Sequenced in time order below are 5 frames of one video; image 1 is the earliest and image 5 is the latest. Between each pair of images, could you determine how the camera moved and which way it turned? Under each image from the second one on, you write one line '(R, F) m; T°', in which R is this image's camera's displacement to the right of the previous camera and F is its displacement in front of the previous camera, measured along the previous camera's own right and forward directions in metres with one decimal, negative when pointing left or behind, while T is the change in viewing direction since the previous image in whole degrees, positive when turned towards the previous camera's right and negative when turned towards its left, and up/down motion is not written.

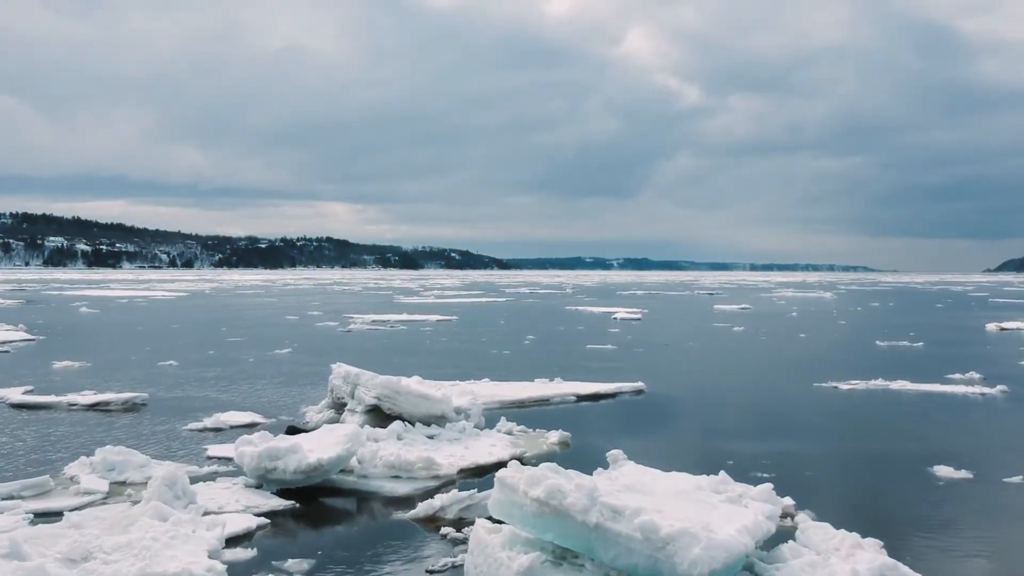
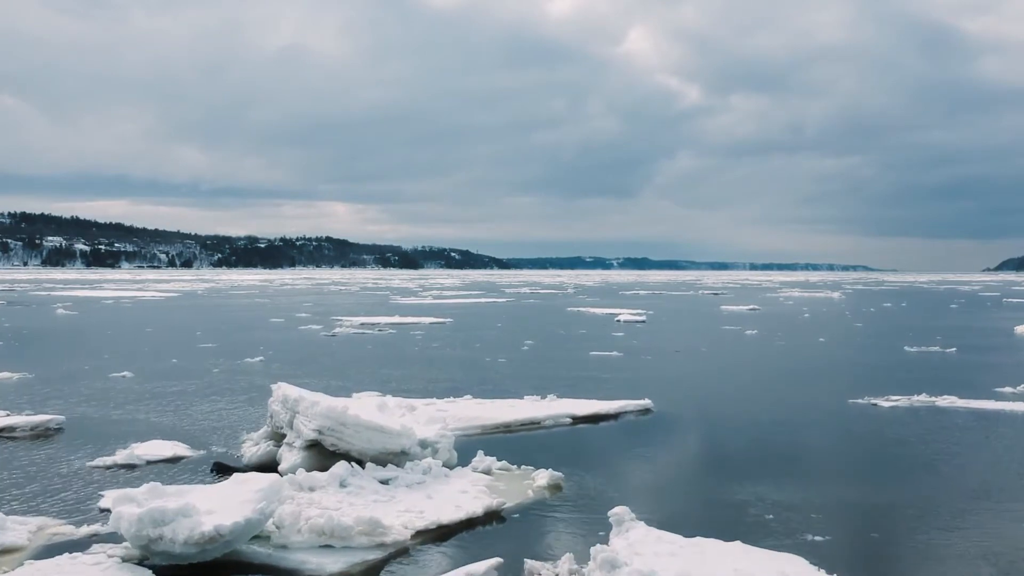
(+0.3, +2.1) m; 0°
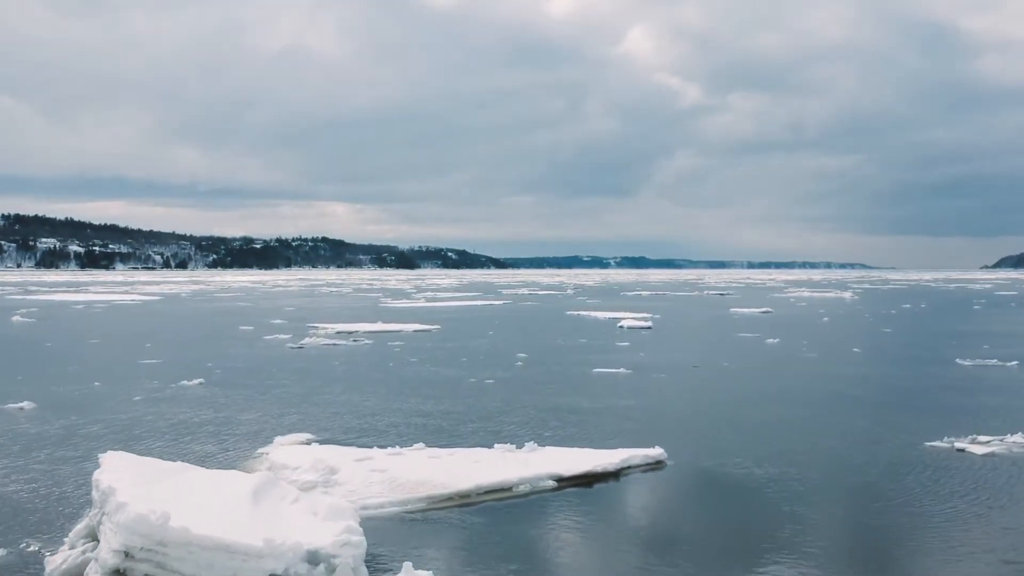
(+0.3, +3.3) m; 0°
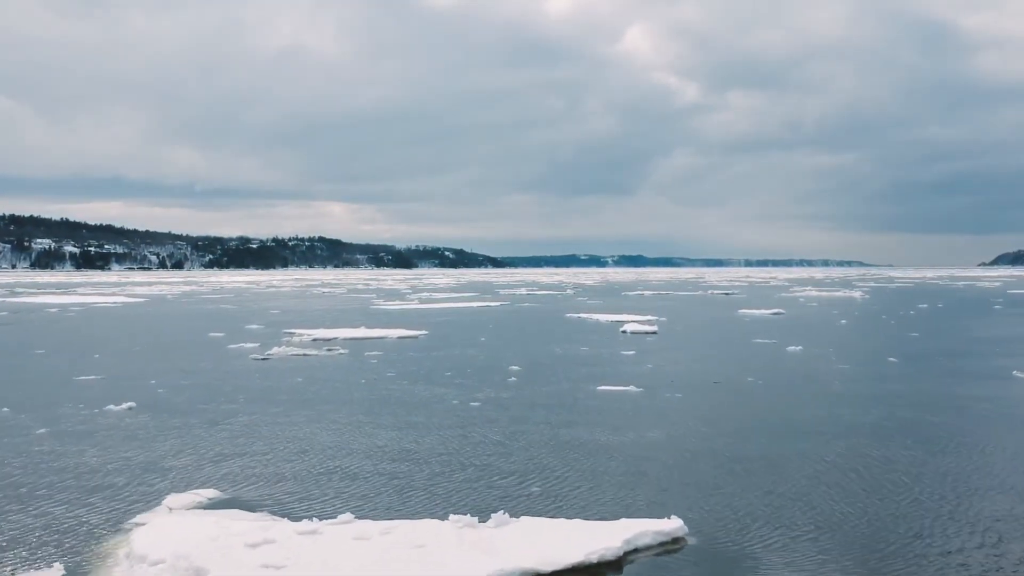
(+0.3, +2.7) m; 0°
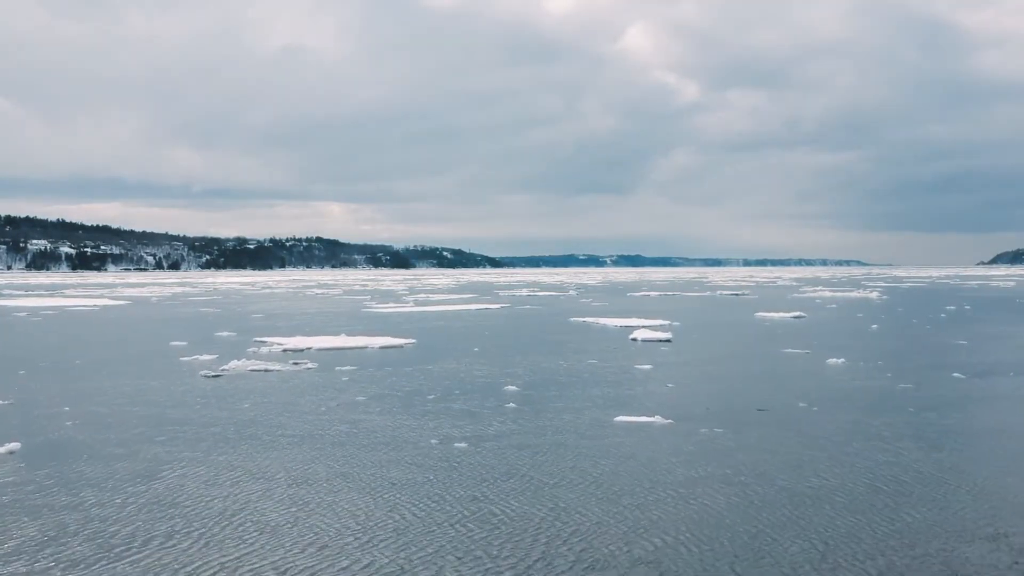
(+0.1, +3.3) m; 0°
